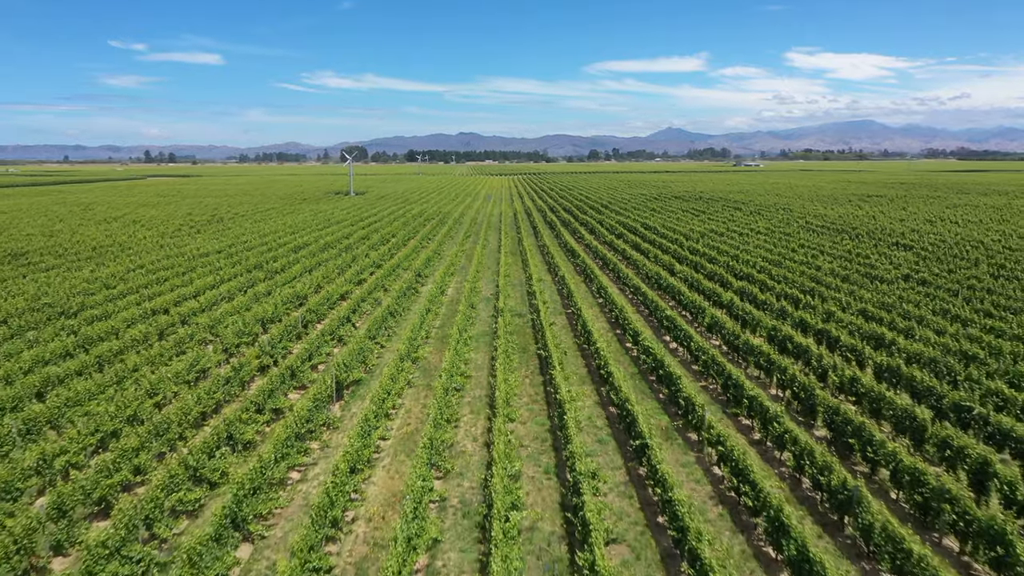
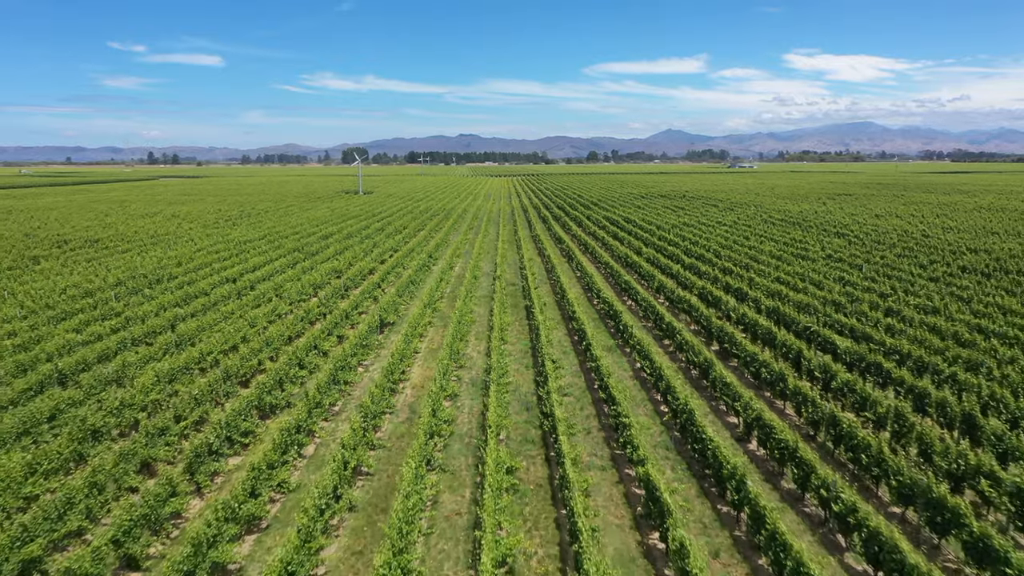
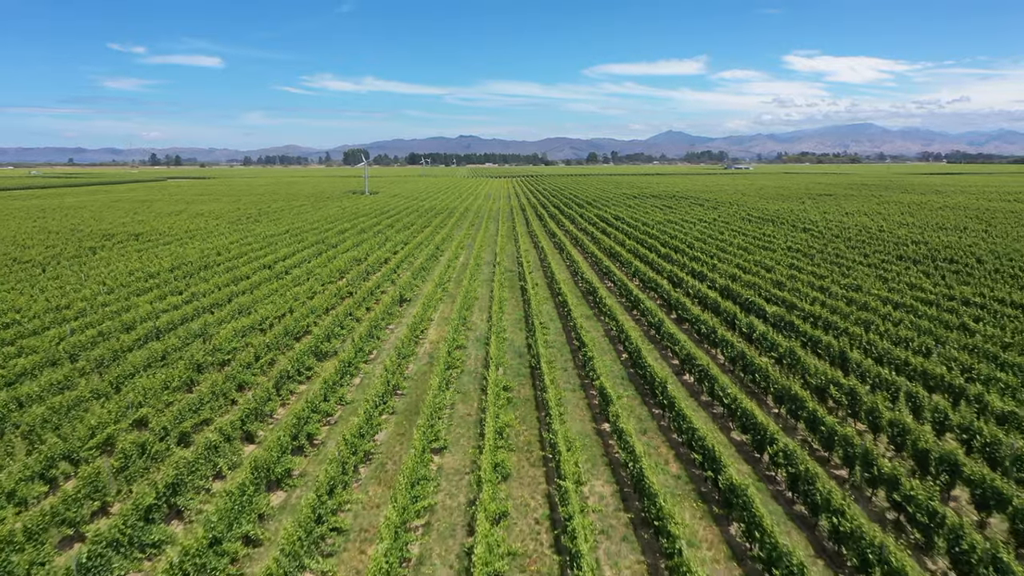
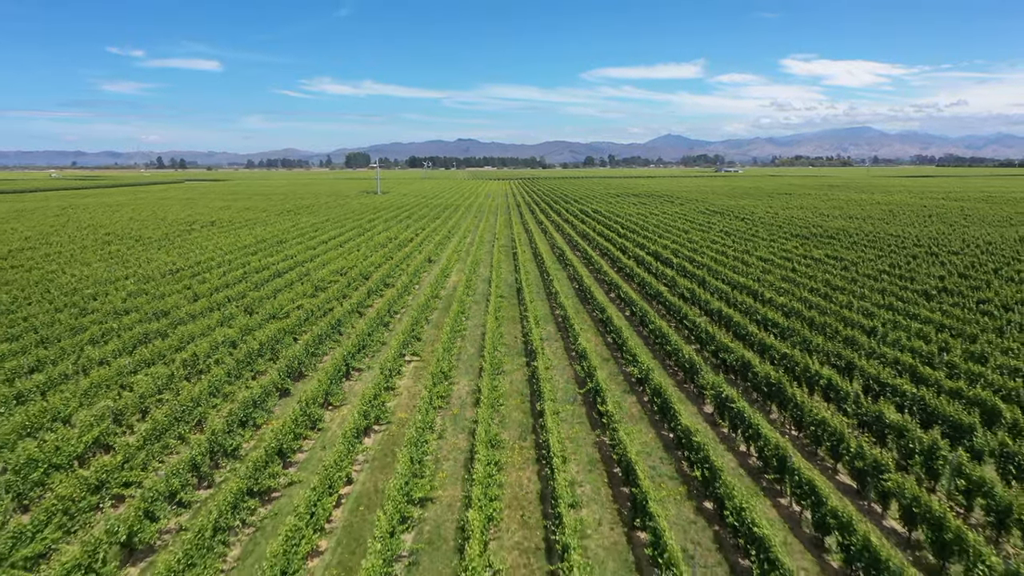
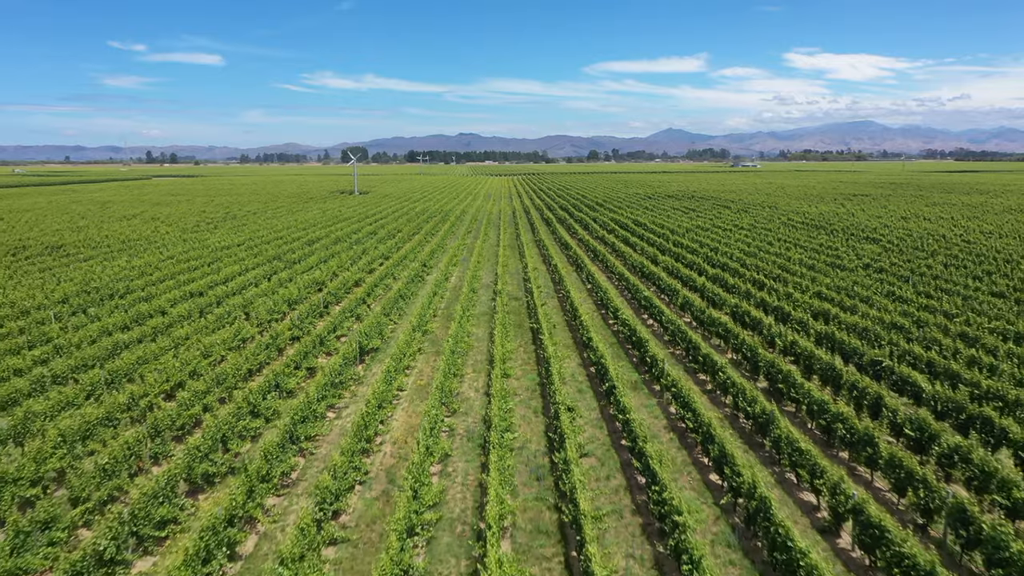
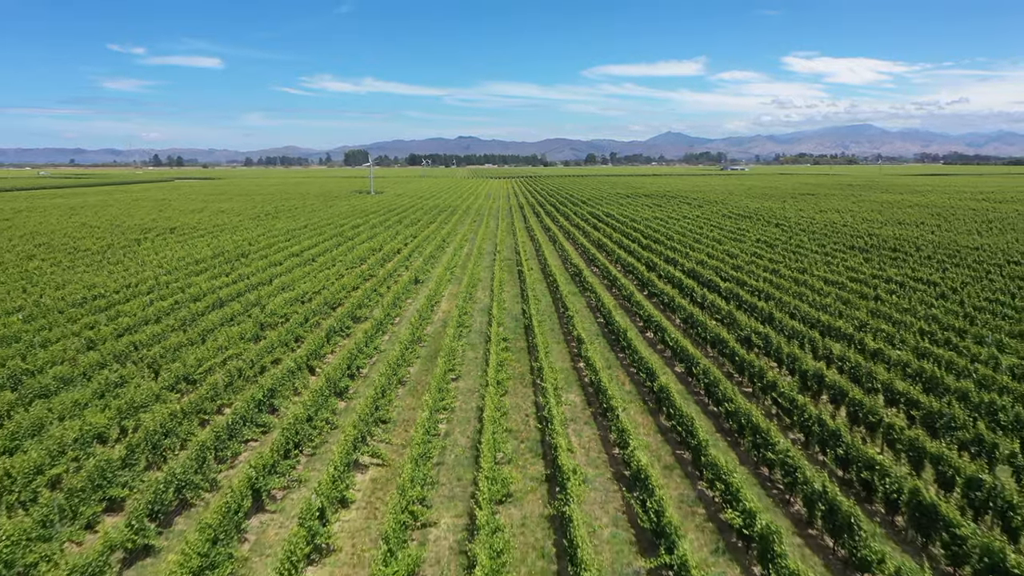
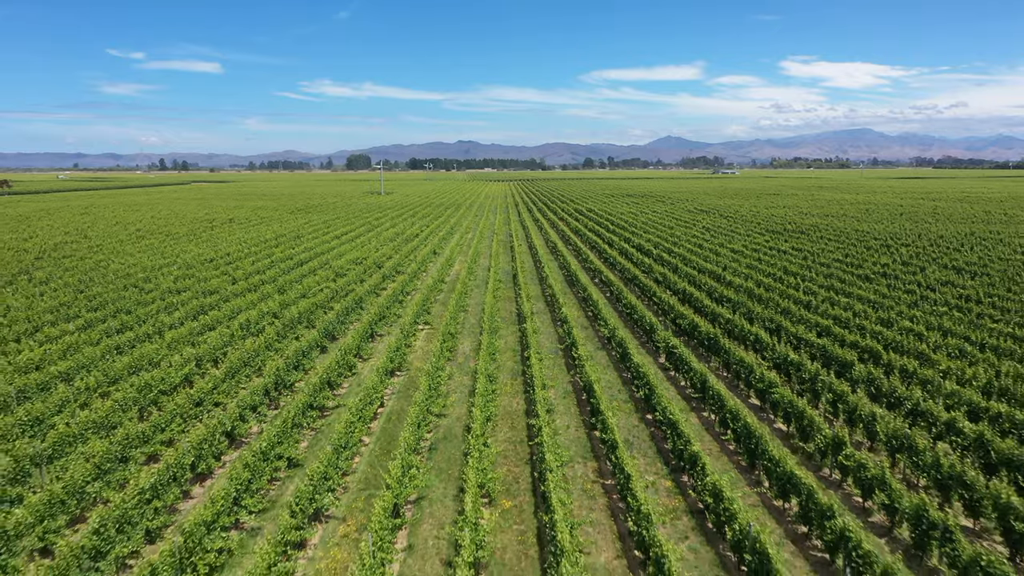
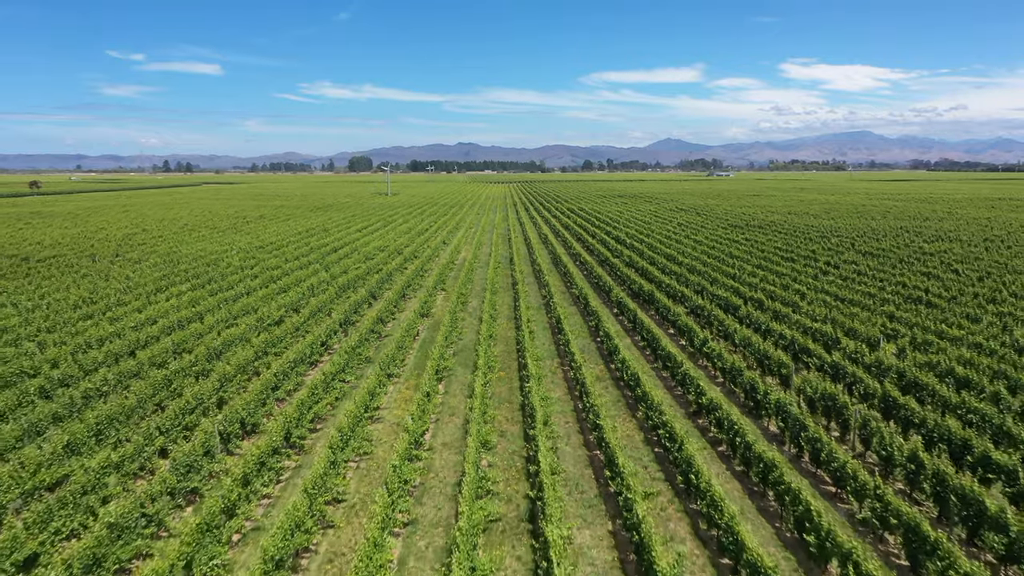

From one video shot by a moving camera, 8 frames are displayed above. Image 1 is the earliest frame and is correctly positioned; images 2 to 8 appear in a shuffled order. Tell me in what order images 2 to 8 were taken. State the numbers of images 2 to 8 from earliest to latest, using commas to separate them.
5, 2, 3, 6, 4, 7, 8
